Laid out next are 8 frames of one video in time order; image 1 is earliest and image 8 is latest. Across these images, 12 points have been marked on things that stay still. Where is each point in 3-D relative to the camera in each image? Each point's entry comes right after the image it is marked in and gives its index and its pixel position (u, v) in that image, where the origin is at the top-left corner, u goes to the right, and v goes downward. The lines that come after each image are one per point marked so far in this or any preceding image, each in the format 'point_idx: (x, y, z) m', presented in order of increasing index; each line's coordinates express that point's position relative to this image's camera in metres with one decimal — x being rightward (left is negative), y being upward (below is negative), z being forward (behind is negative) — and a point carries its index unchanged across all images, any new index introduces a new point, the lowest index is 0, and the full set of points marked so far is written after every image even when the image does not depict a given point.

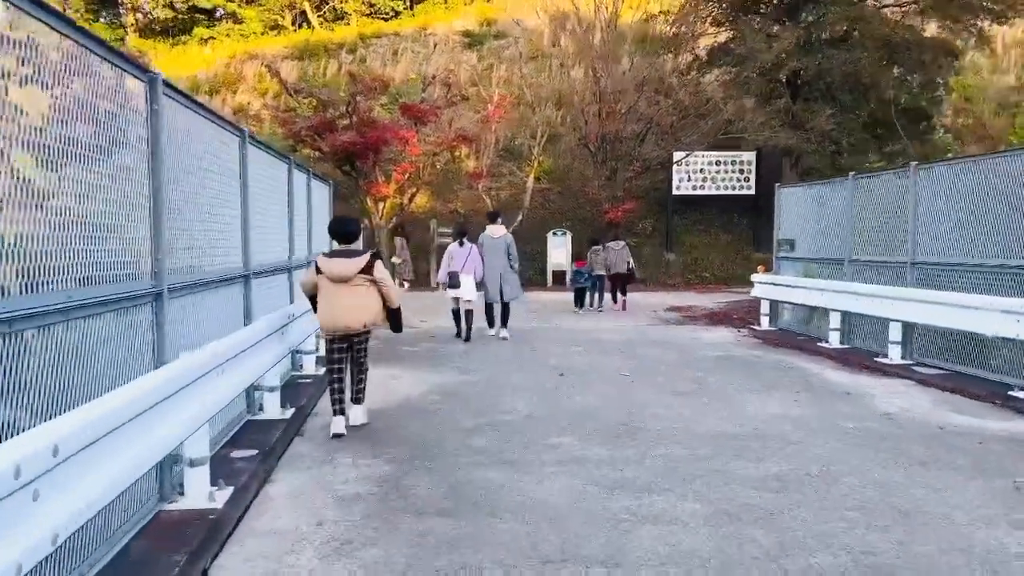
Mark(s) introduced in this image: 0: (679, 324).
0: (+2.9, -0.6, +13.9) m
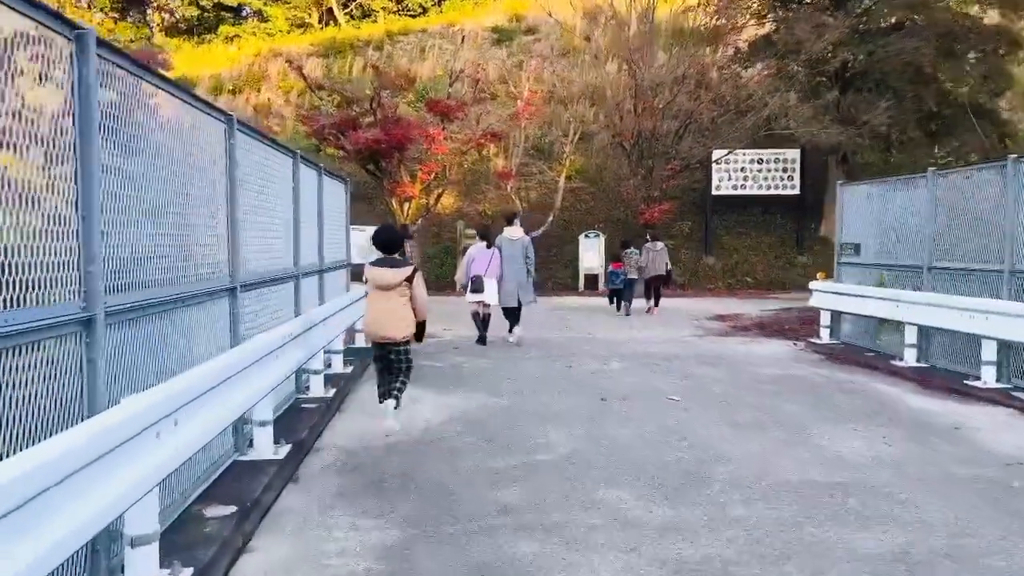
0: (+3.4, -0.7, +12.7) m
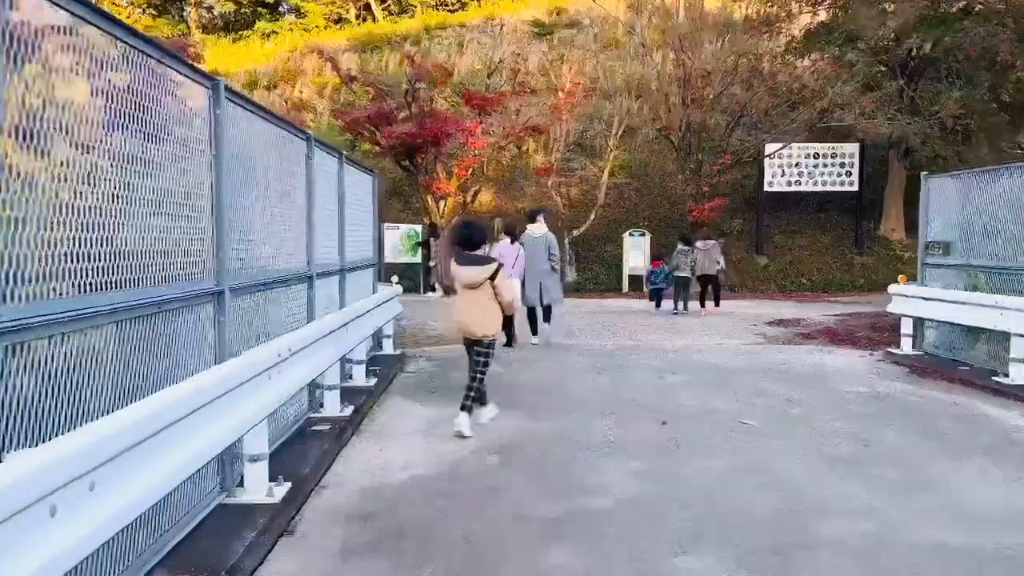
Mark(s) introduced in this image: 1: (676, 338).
0: (+4.0, -0.8, +11.5) m
1: (+2.4, -0.8, +11.8) m
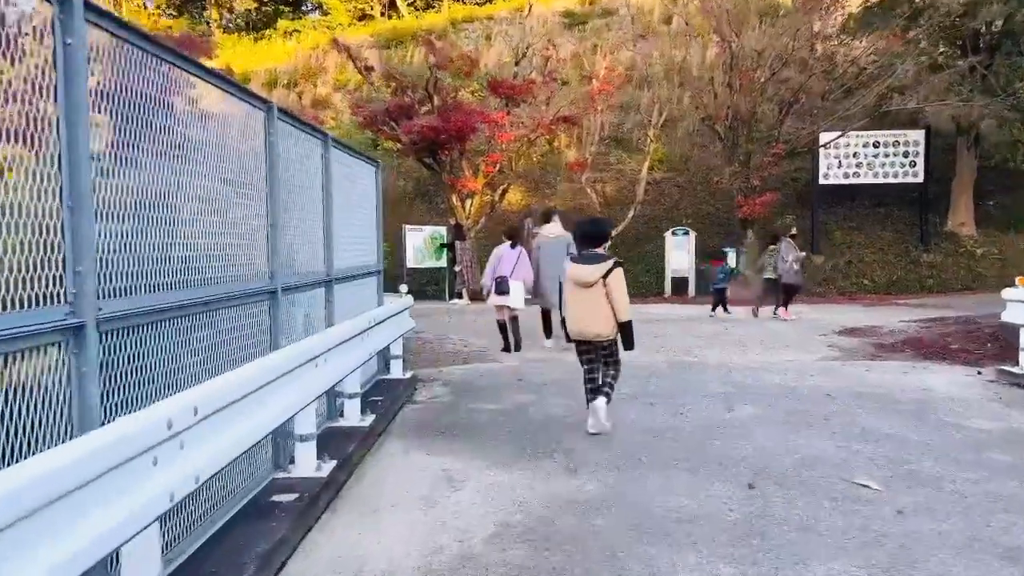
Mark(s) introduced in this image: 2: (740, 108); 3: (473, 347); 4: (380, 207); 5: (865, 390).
0: (+4.4, -0.9, +9.8) m
1: (+2.8, -0.8, +10.0) m
2: (+5.7, +4.5, +20.0) m
3: (-0.5, -0.8, +11.1) m
4: (-1.5, +0.8, +8.8) m
5: (+3.4, -1.0, +7.7) m
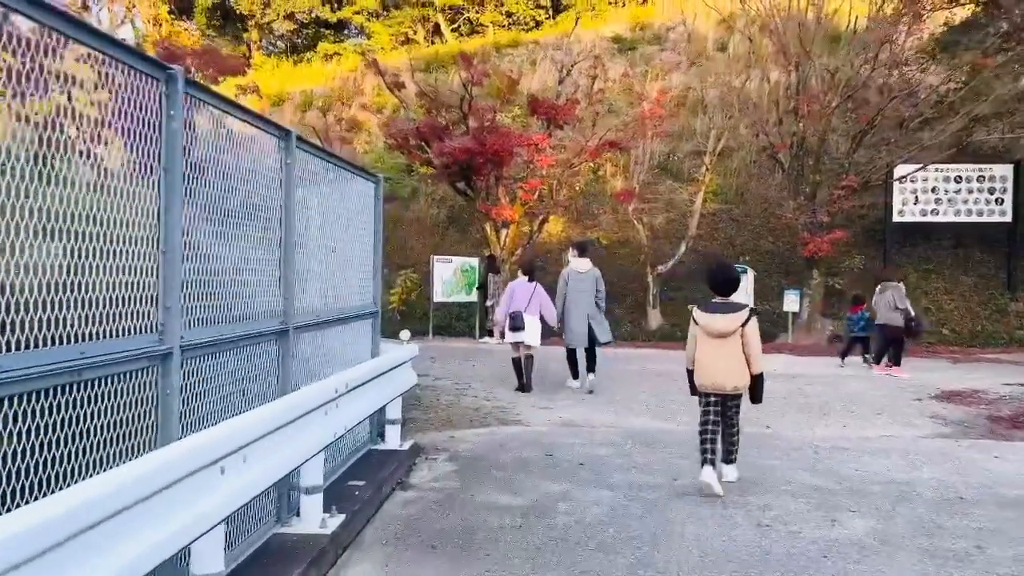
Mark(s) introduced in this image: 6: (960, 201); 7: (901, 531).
0: (+4.7, -1.4, +7.8) m
1: (+3.1, -1.4, +8.1) m
2: (+6.6, +3.4, +18.1) m
3: (-0.2, -1.3, +9.3) m
4: (-1.2, +0.4, +7.2) m
5: (+3.6, -1.4, +5.8) m
6: (+10.3, +2.0, +18.6) m
7: (+2.3, -1.4, +4.8) m
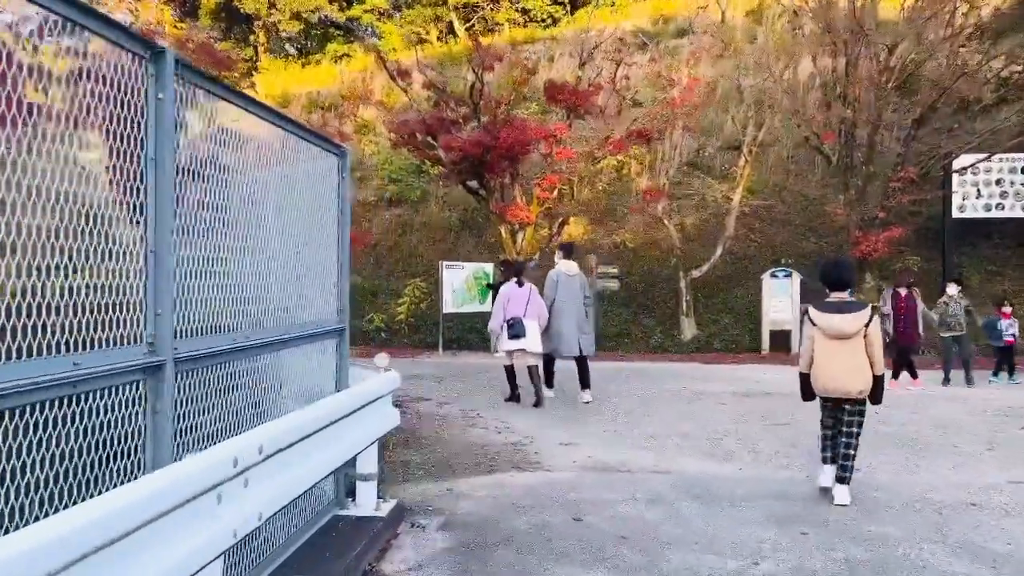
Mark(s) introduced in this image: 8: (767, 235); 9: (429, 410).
0: (+4.8, -1.5, +5.9) m
1: (+3.2, -1.4, +6.3) m
2: (+7.0, +3.3, +16.3) m
3: (0.0, -1.4, +7.6) m
4: (-1.1, +0.4, +5.5) m
5: (+3.6, -1.4, +4.0) m
6: (+10.7, +1.9, +16.6) m
7: (+2.3, -1.4, +3.0) m
8: (+5.8, +1.2, +18.3) m
9: (-0.9, -1.4, +9.0) m
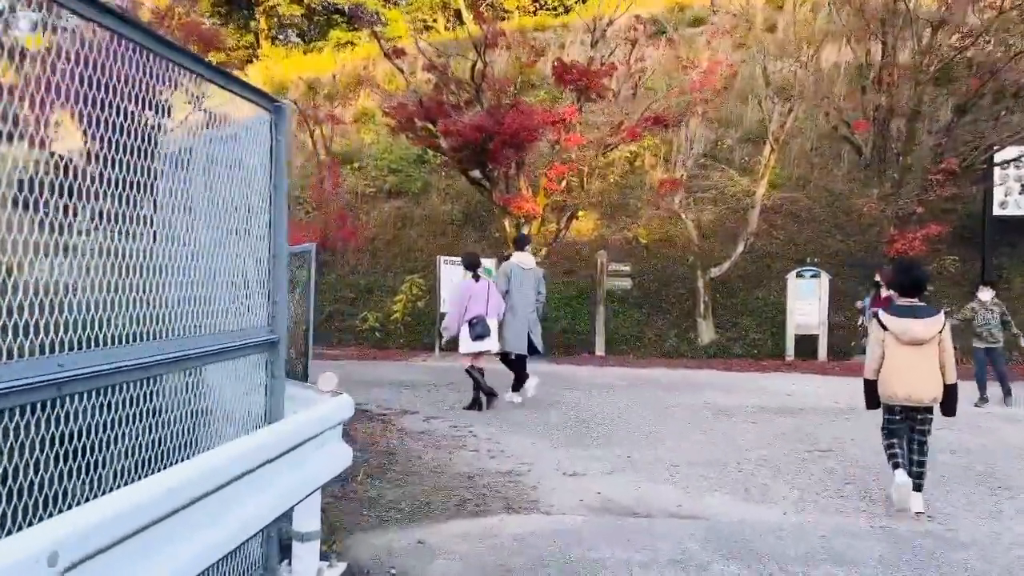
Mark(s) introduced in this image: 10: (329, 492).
0: (+4.7, -1.5, +4.7) m
1: (+3.2, -1.4, +5.1) m
2: (+7.1, +3.3, +15.0) m
3: (-0.1, -1.4, +6.5) m
4: (-1.1, +0.4, +4.3) m
5: (+3.5, -1.5, +2.8) m
6: (+10.8, +1.9, +15.3) m
7: (+2.3, -1.5, +1.8) m
8: (+5.9, +1.2, +17.1) m
9: (-0.9, -1.3, +7.8) m
10: (-1.3, -1.4, +5.5) m
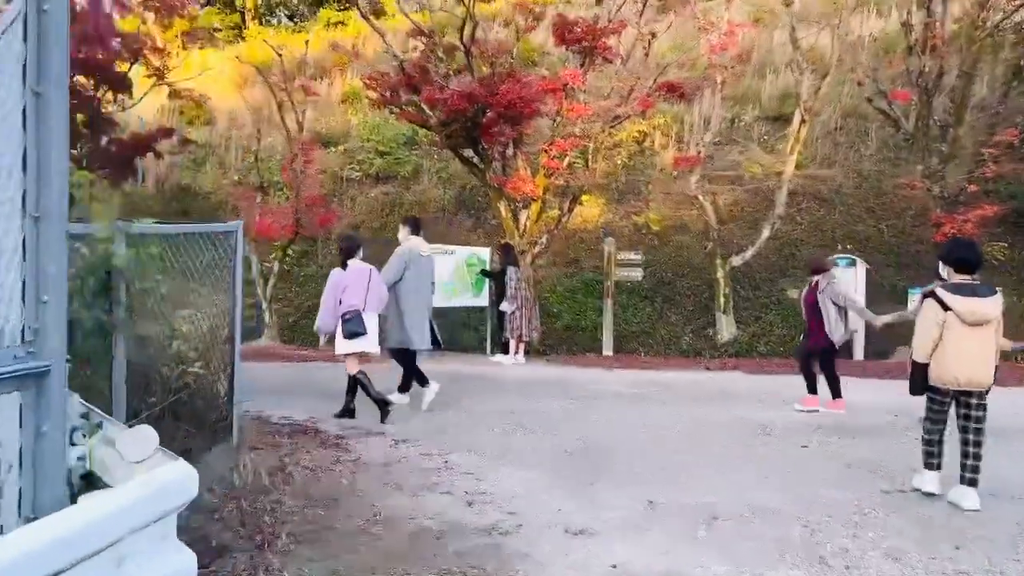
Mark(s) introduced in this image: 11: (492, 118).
0: (+4.6, -1.4, +3.1) m
1: (+3.1, -1.4, +3.5) m
2: (+7.0, +3.5, +13.3) m
3: (-0.1, -1.3, +4.8) m
4: (-1.2, +0.4, +2.7) m
5: (+3.4, -1.4, +1.1) m
6: (+10.7, +2.1, +13.6) m
7: (+2.1, -1.4, +0.2) m
8: (+5.8, +1.4, +15.4) m
9: (-1.0, -1.3, +6.2) m
10: (-1.4, -1.4, +3.9) m
11: (-0.3, +2.7, +13.1) m
